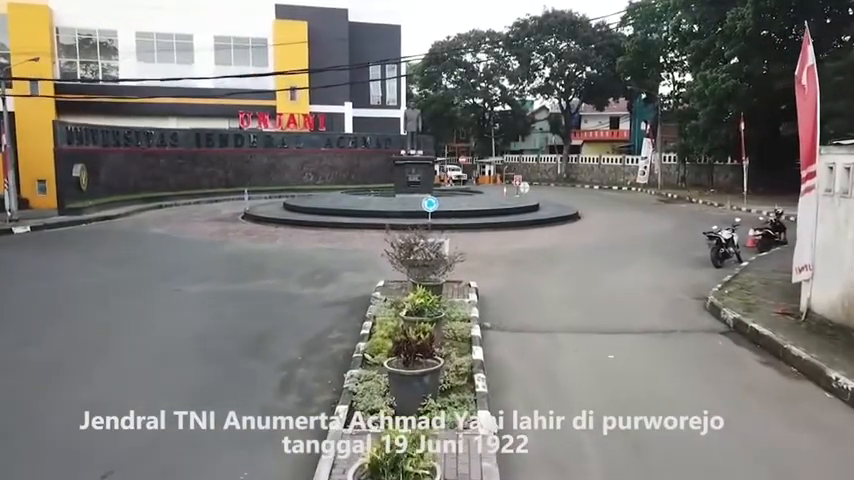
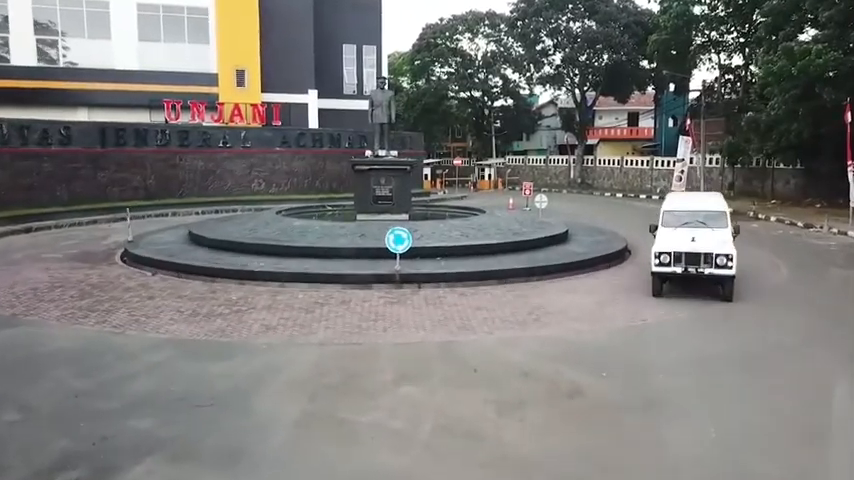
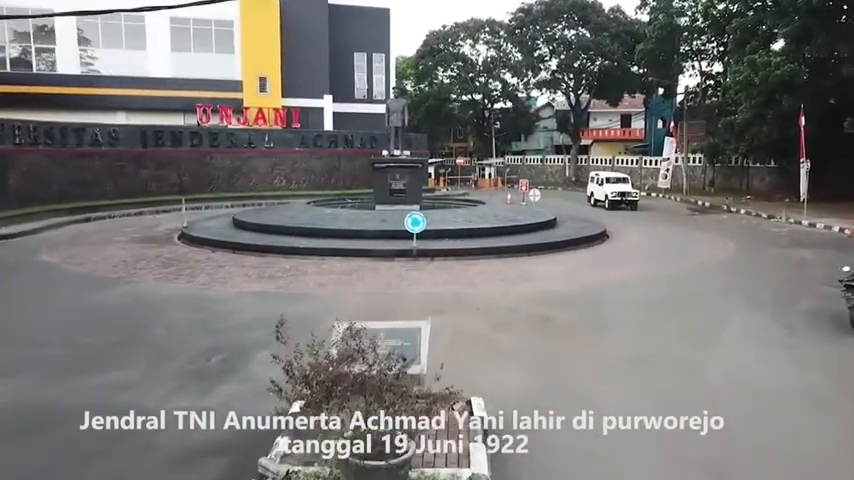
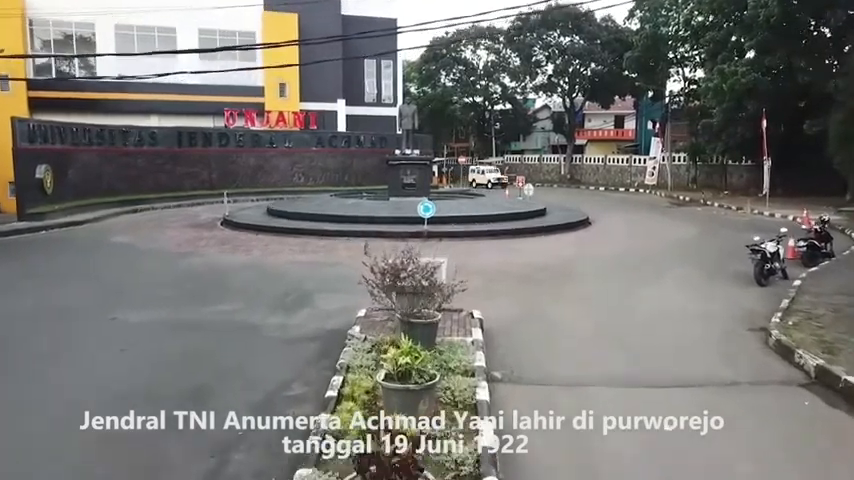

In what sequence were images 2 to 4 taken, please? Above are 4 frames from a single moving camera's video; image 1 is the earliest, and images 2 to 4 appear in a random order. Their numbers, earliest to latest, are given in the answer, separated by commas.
4, 3, 2
